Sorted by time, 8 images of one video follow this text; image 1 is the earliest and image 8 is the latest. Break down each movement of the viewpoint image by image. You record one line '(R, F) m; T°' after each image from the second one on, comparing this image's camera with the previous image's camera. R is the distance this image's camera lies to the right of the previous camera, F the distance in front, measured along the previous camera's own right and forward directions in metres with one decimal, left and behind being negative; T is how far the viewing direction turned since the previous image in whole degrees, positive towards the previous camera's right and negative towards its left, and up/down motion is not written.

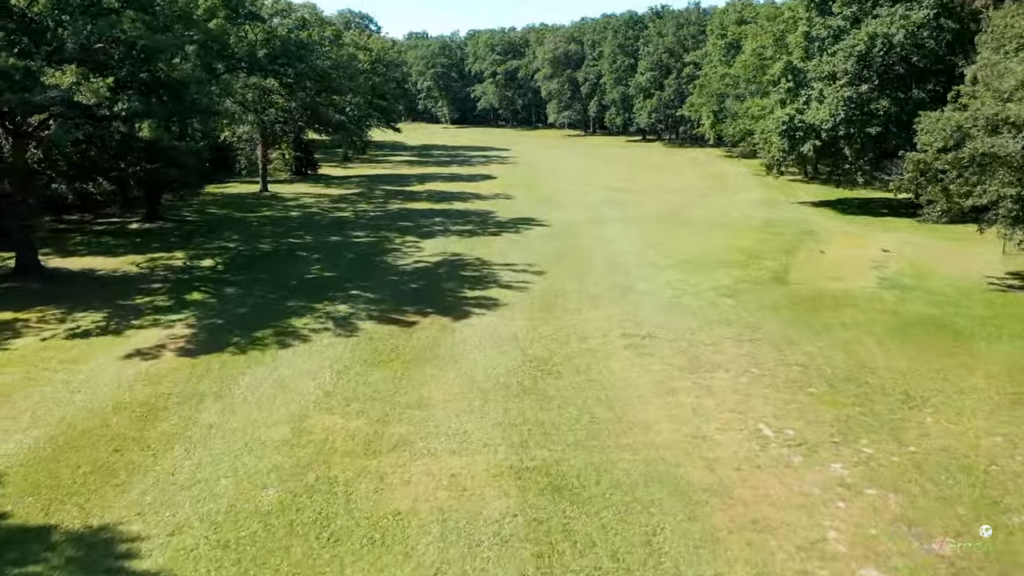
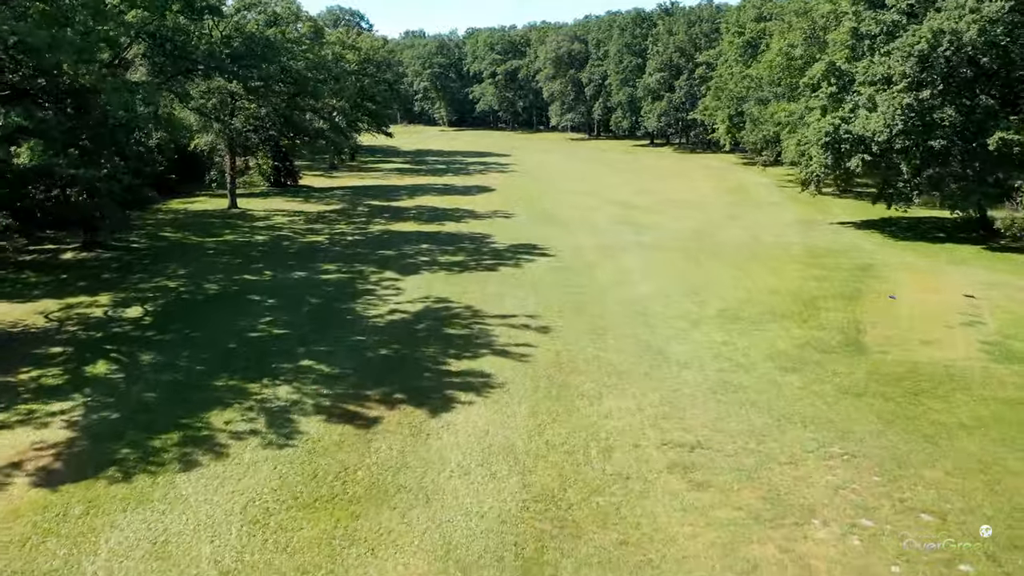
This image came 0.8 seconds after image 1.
(0.0, +3.6) m; 0°
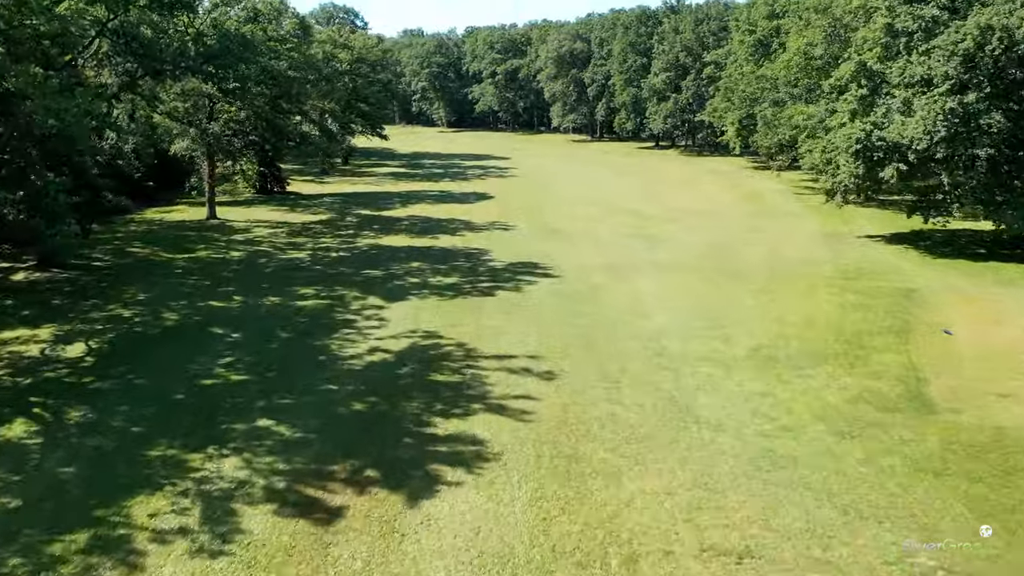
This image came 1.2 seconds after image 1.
(0.0, +2.1) m; 0°
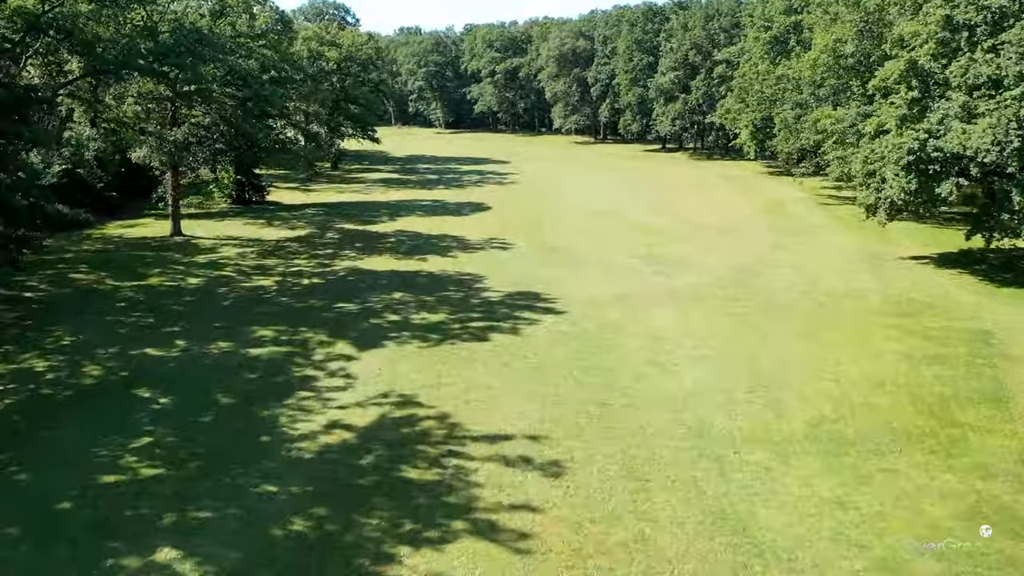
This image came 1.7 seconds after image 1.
(+0.1, +2.8) m; 0°
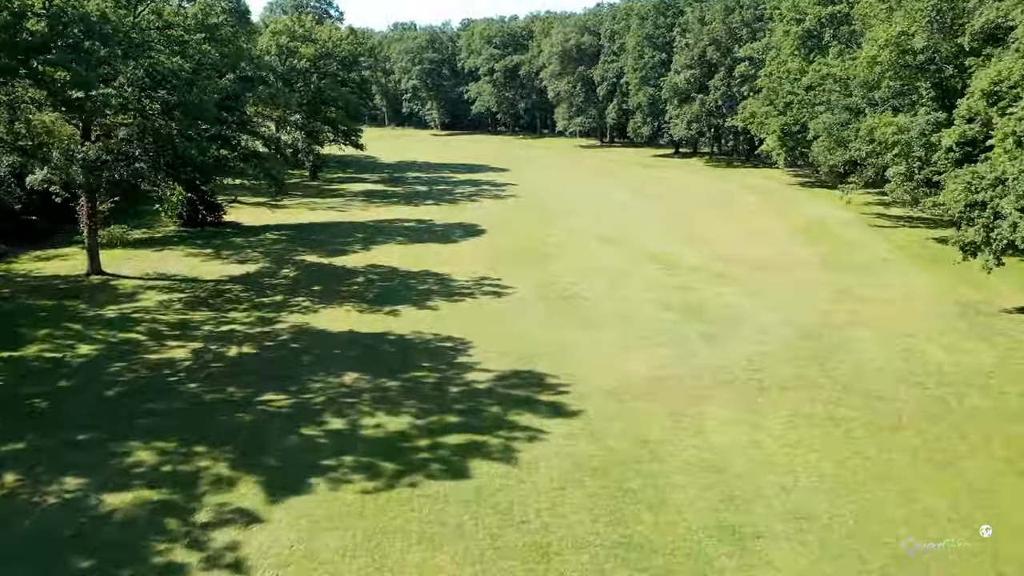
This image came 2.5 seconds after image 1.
(+0.1, +4.7) m; 0°
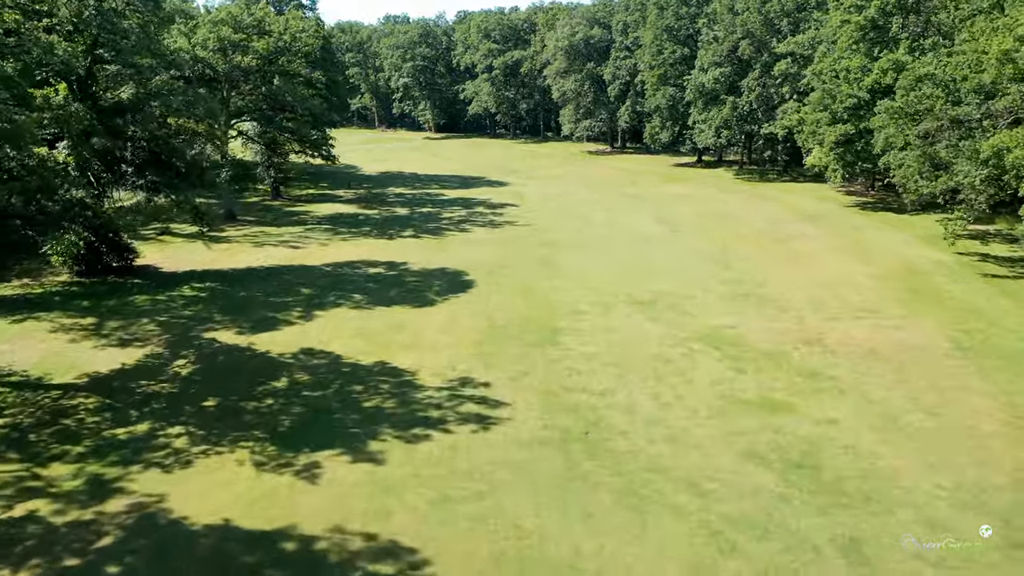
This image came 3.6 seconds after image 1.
(+0.1, +6.6) m; 0°
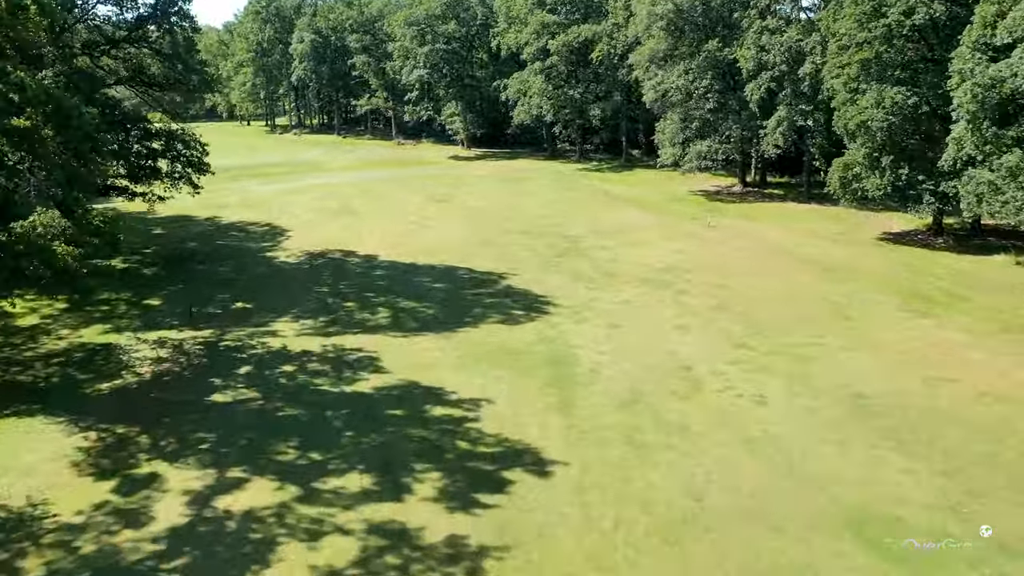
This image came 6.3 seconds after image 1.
(+0.7, +23.0) m; -5°
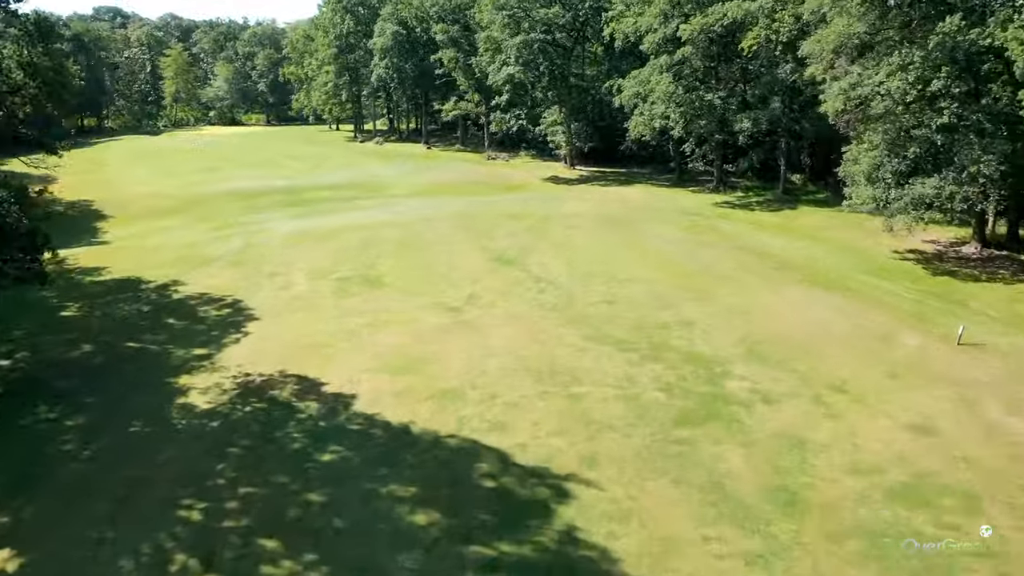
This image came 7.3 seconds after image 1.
(+0.6, +11.1) m; -8°
